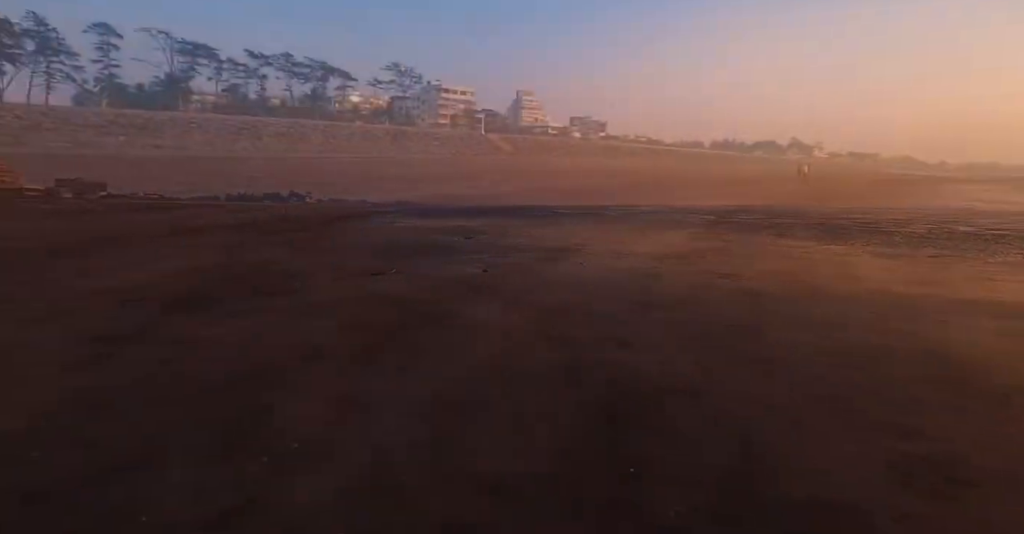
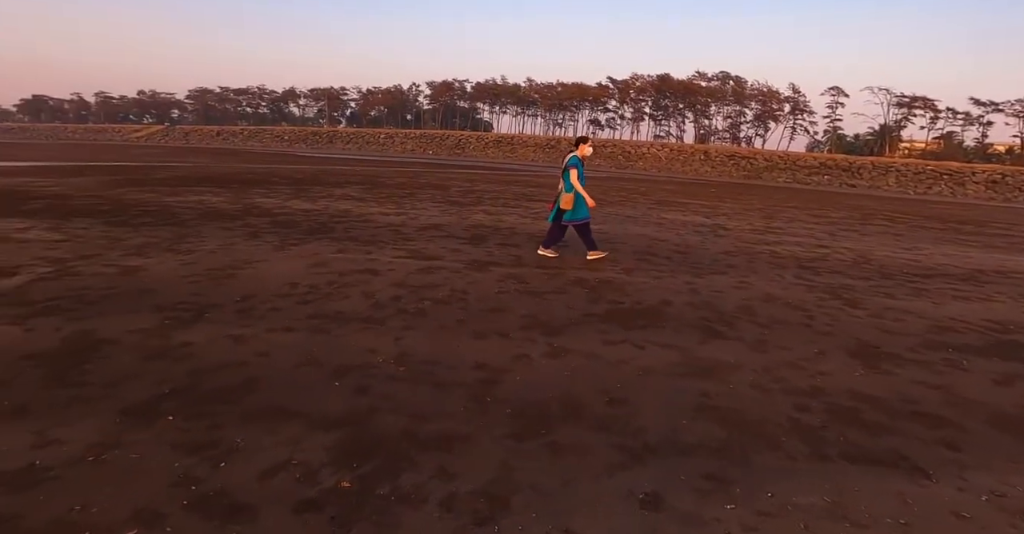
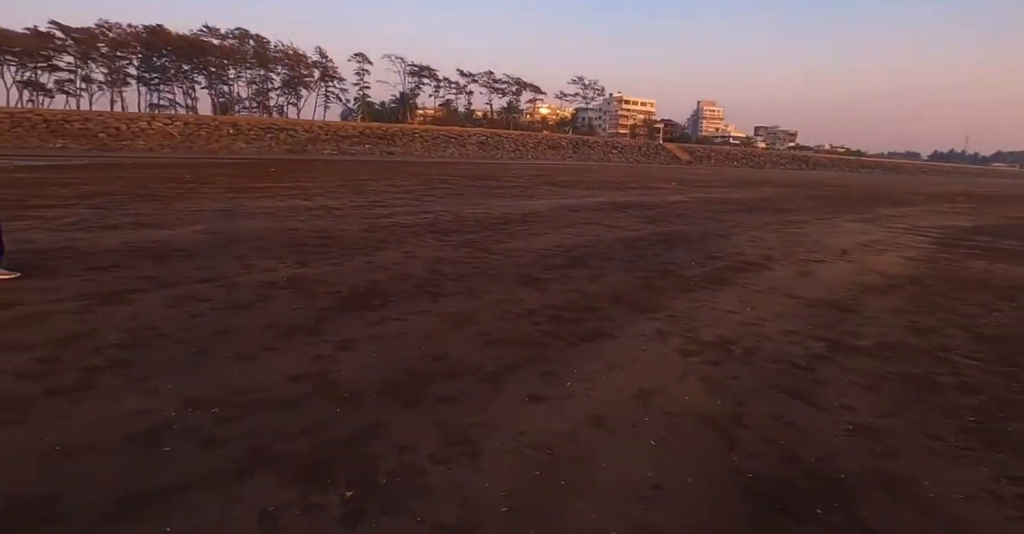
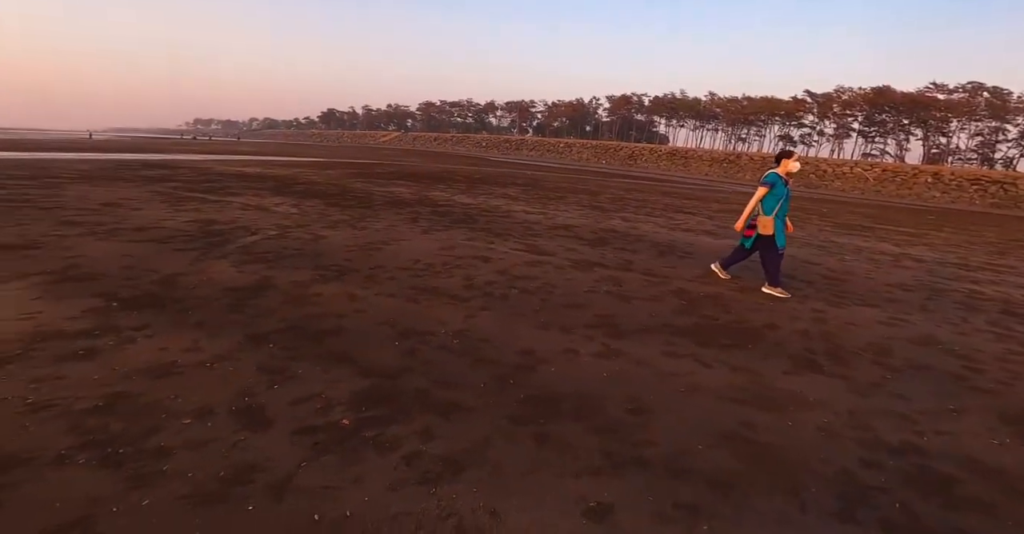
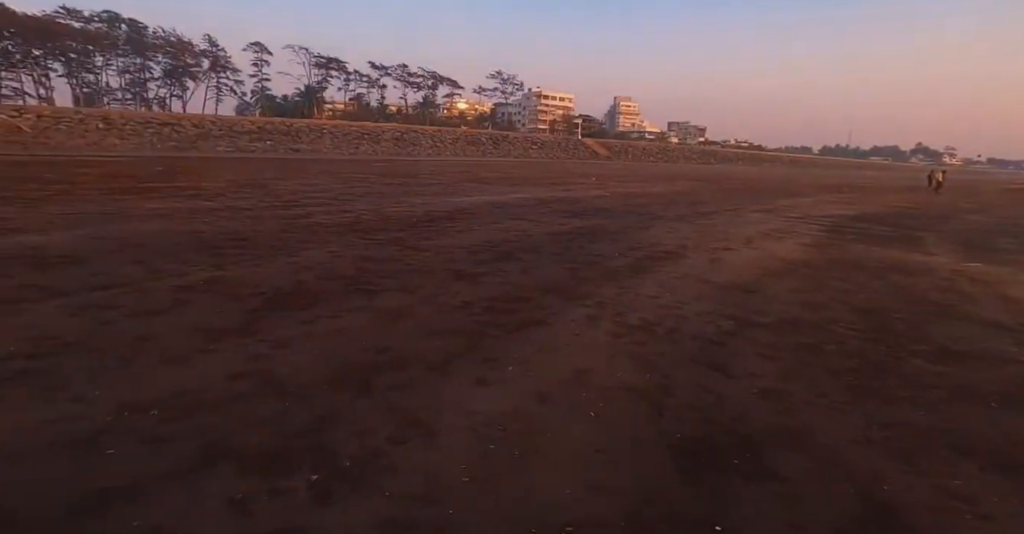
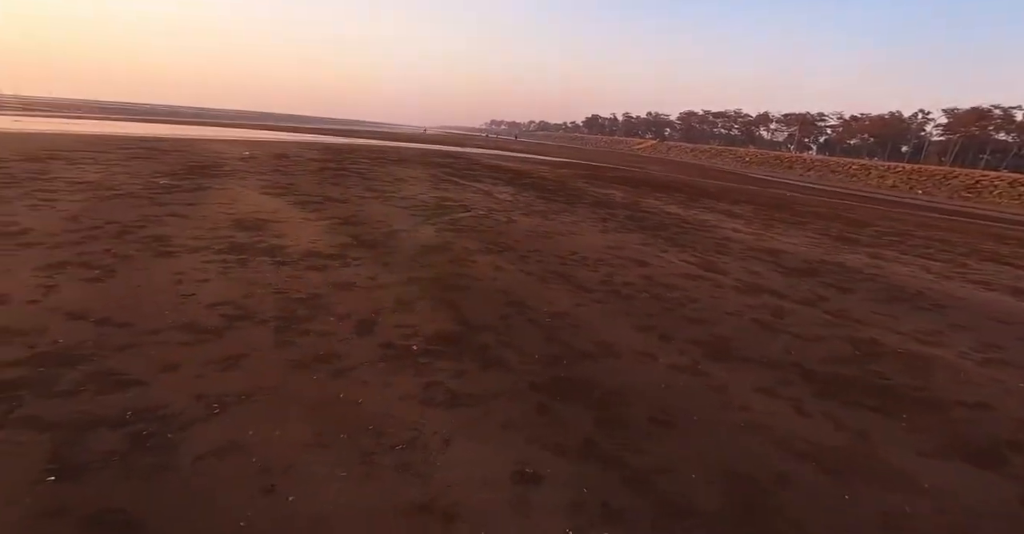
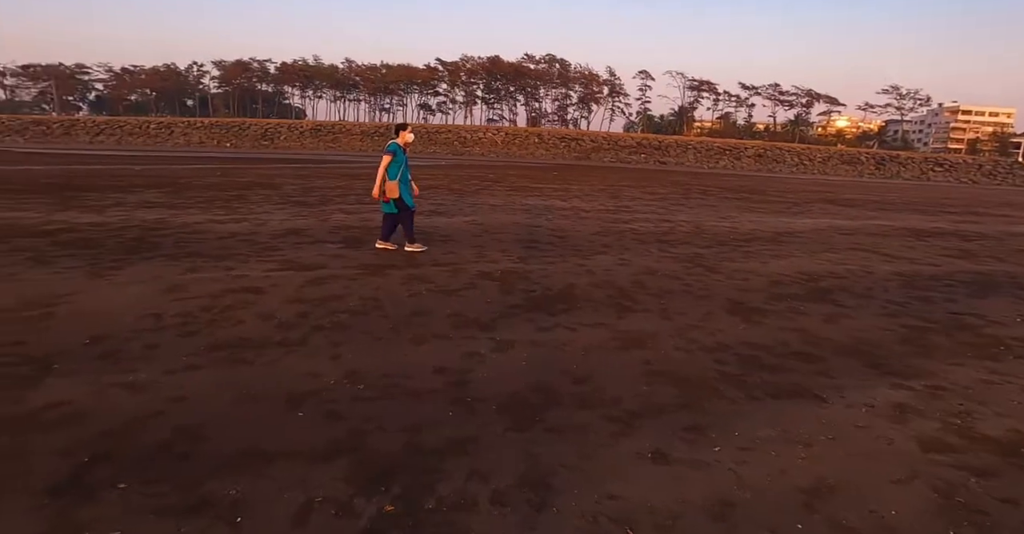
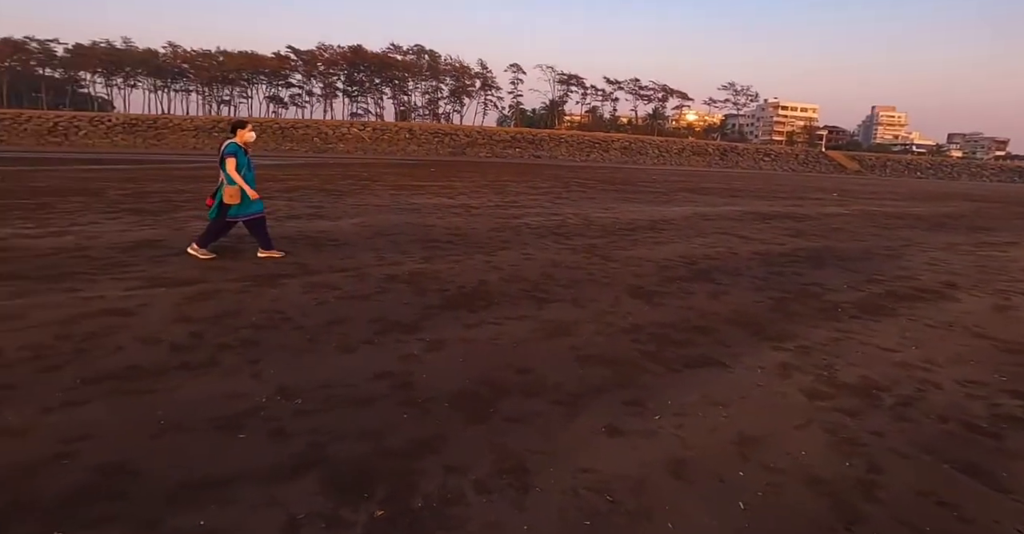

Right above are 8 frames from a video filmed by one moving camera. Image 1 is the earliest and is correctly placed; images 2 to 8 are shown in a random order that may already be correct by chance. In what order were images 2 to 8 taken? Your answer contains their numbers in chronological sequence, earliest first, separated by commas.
5, 3, 8, 7, 2, 4, 6
